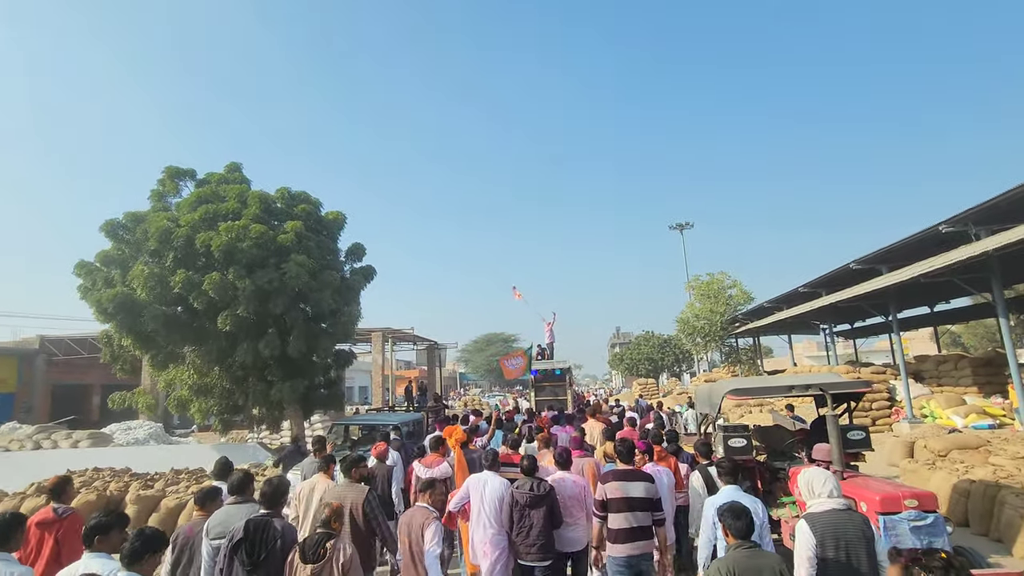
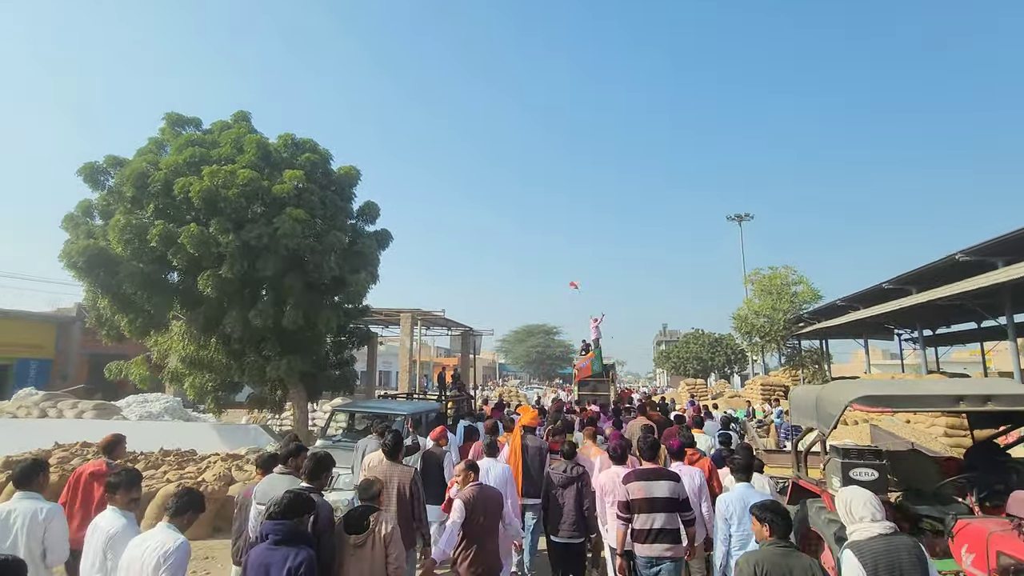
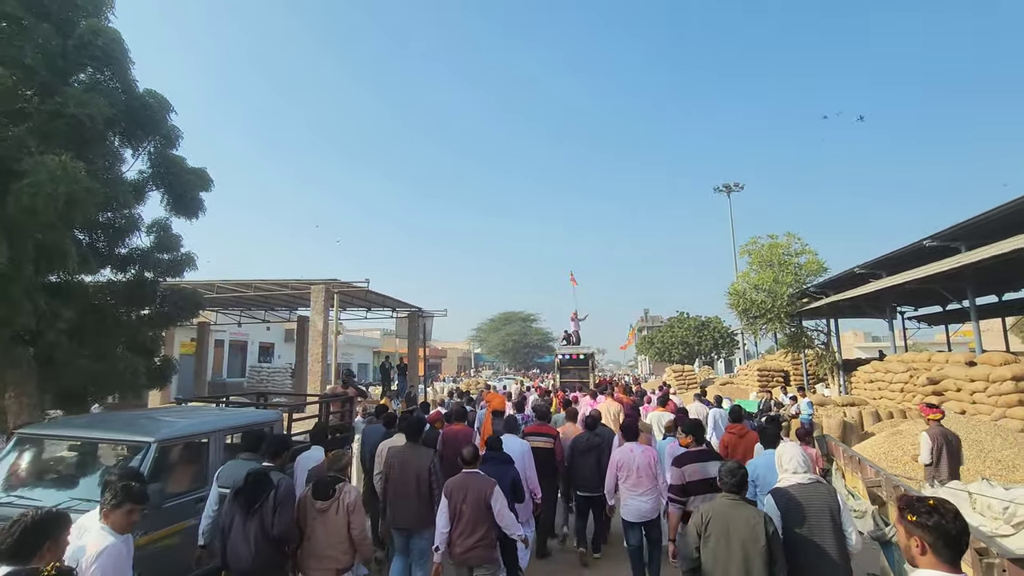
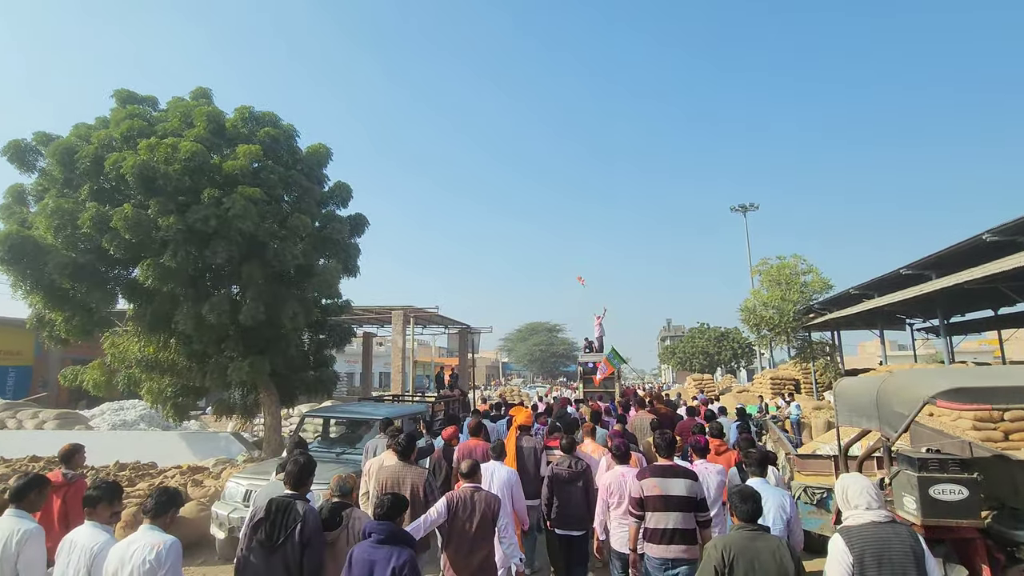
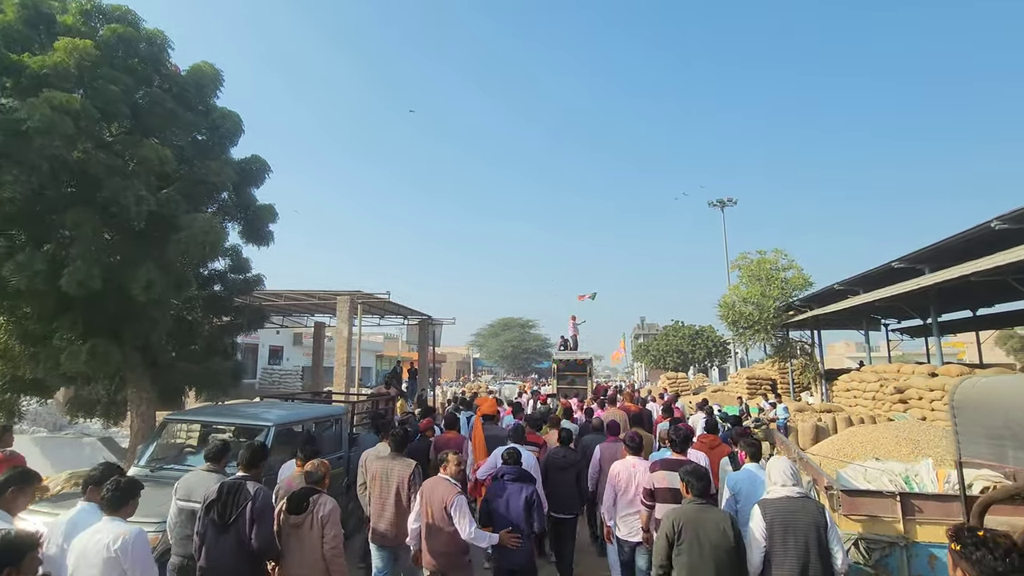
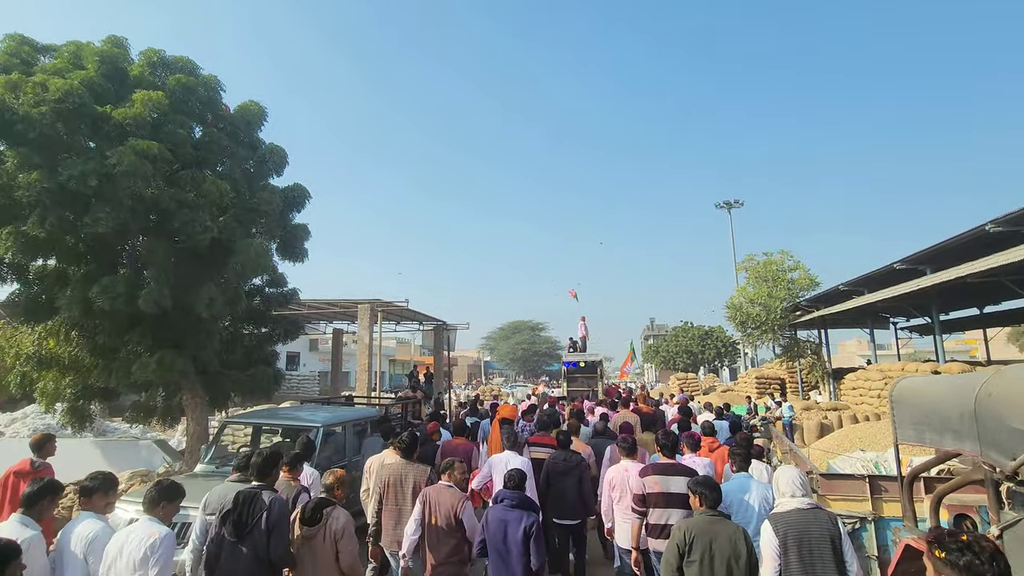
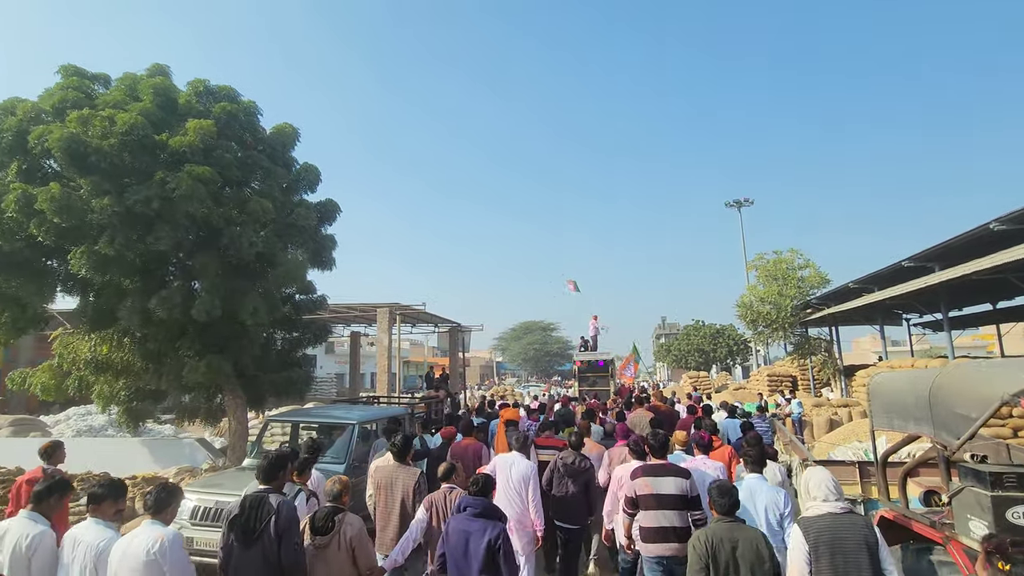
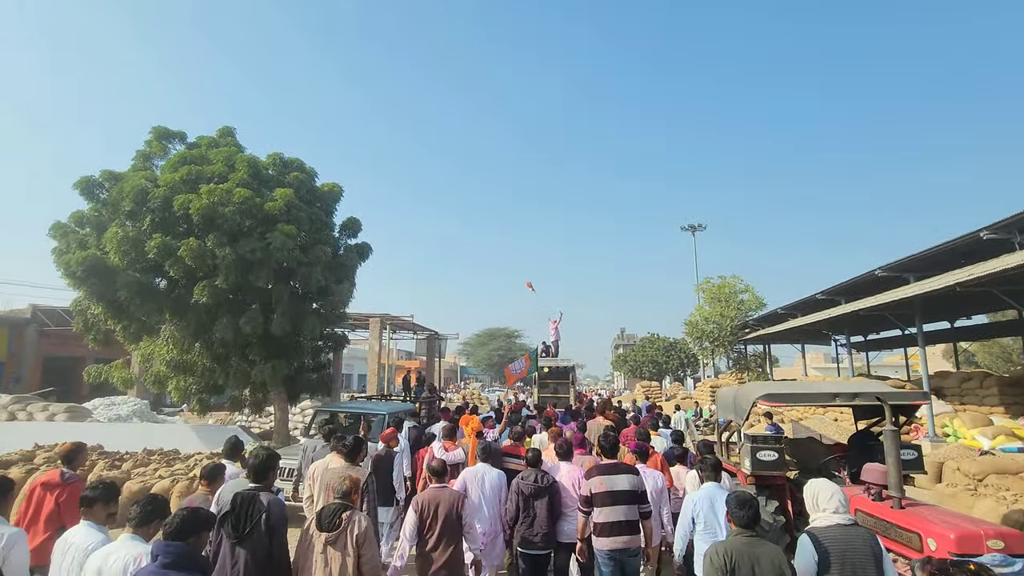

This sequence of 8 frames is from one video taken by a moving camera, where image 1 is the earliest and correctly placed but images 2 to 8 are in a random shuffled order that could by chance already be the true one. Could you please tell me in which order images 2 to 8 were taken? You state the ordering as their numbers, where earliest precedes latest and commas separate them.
8, 2, 4, 7, 6, 5, 3
